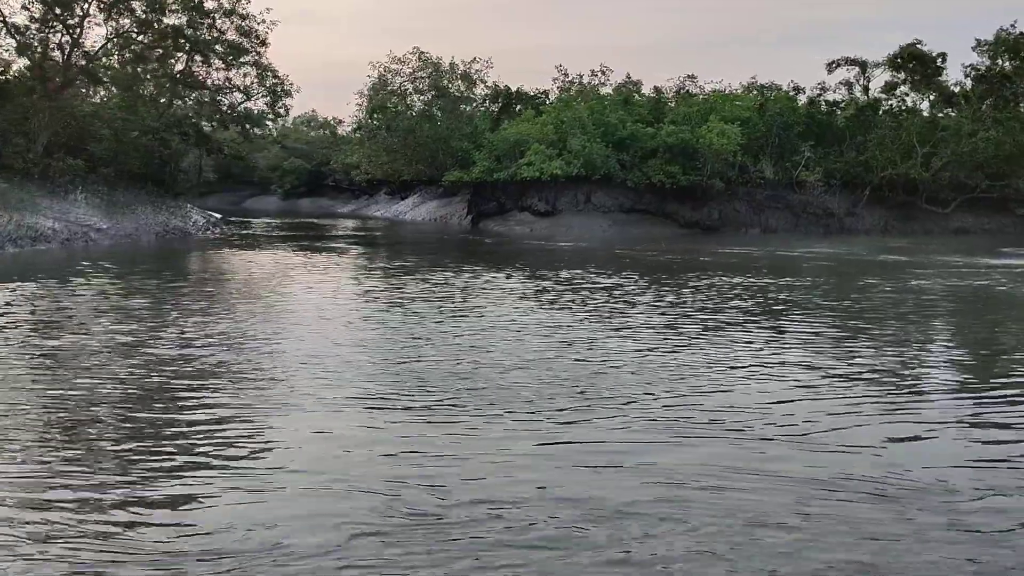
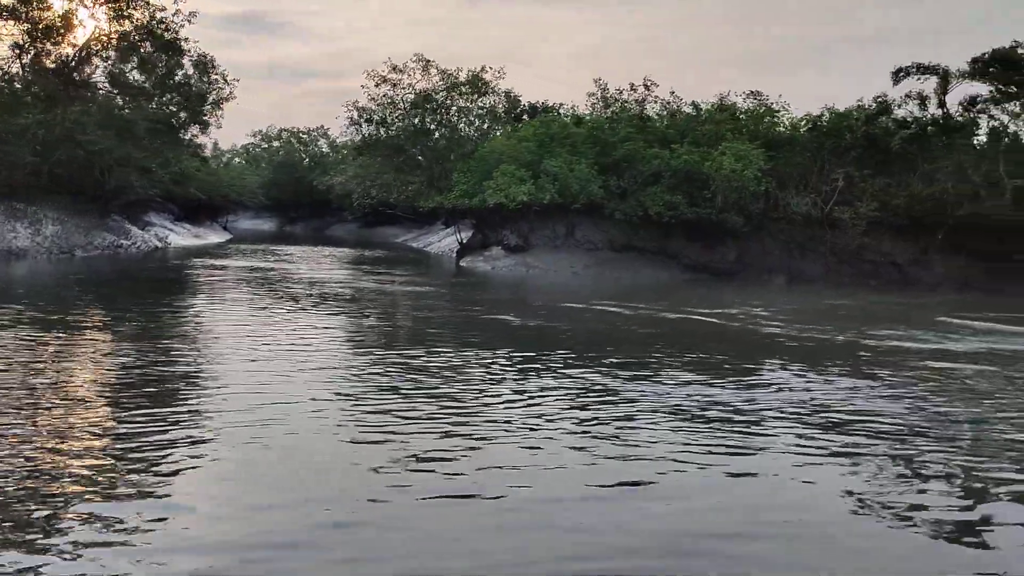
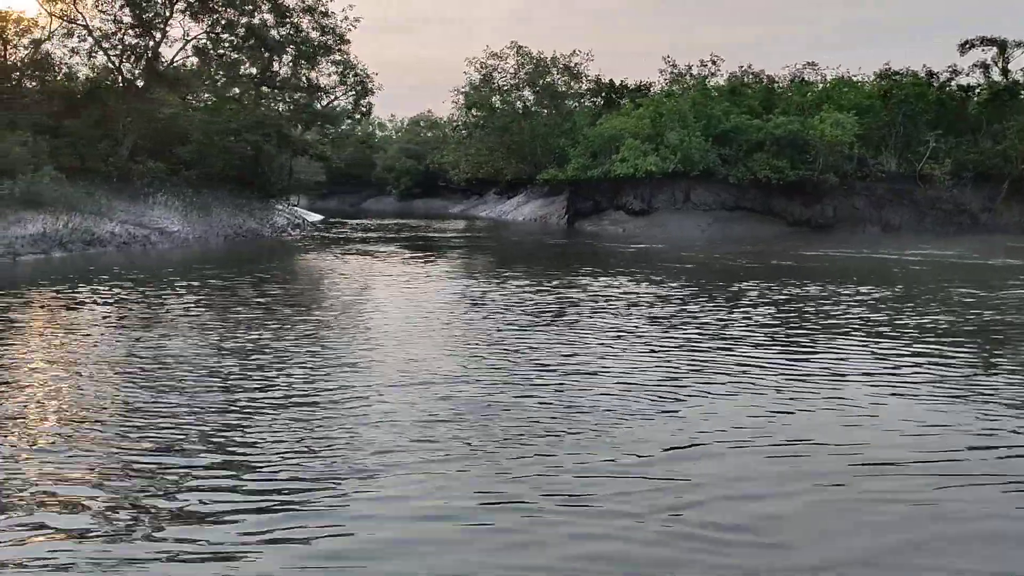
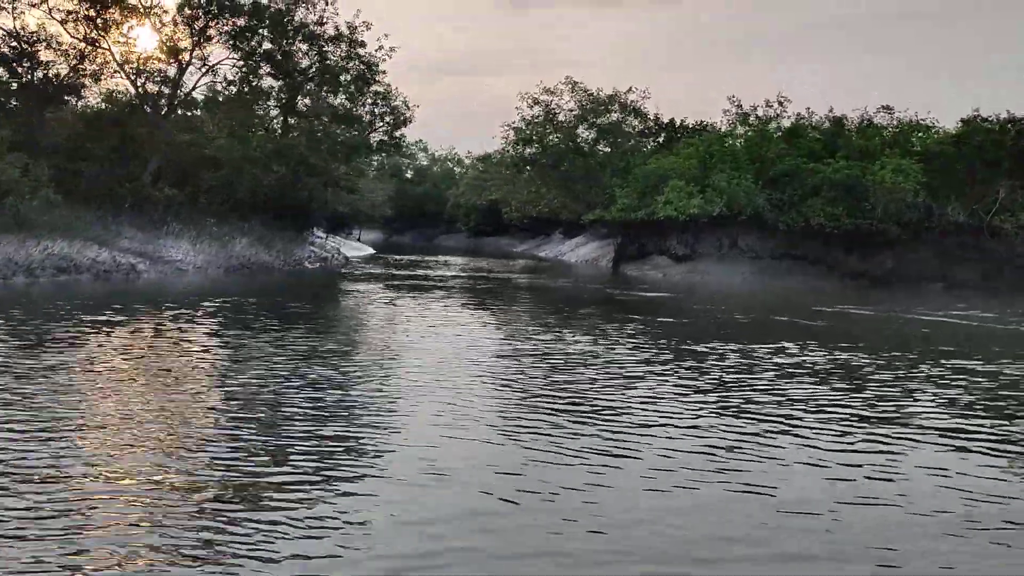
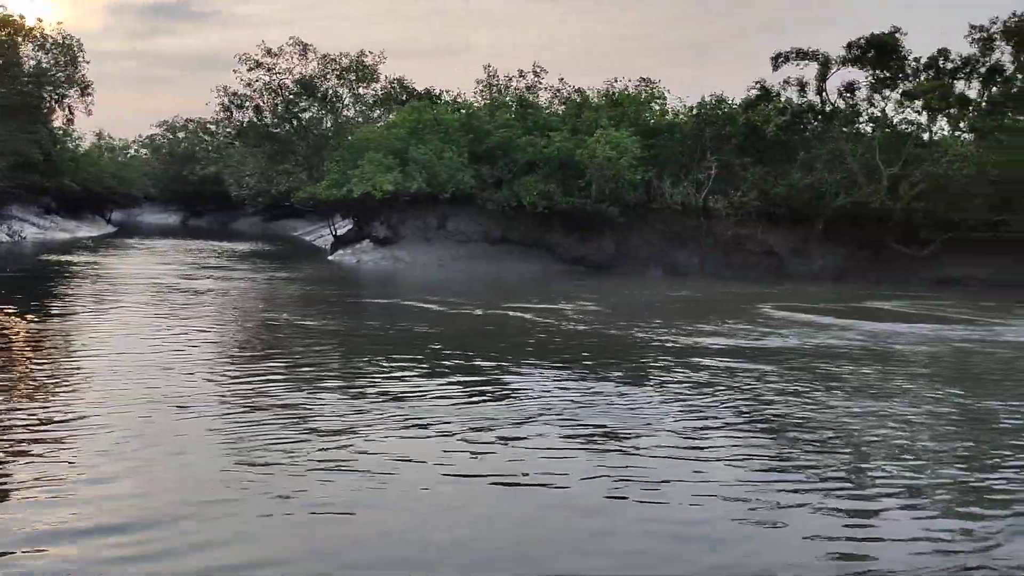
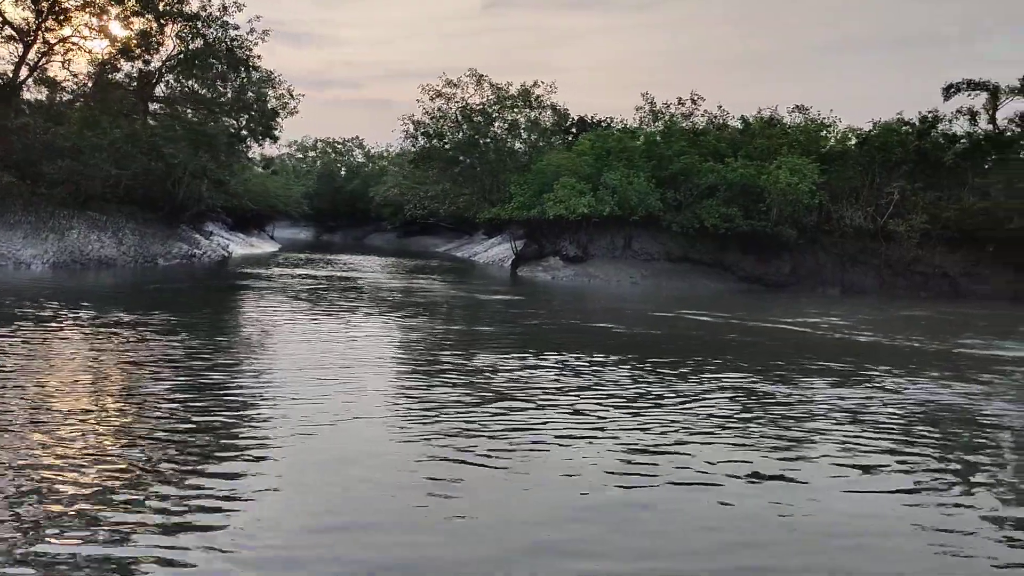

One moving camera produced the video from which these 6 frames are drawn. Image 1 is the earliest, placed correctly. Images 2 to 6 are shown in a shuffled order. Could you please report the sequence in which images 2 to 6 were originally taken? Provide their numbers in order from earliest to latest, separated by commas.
3, 4, 6, 2, 5
